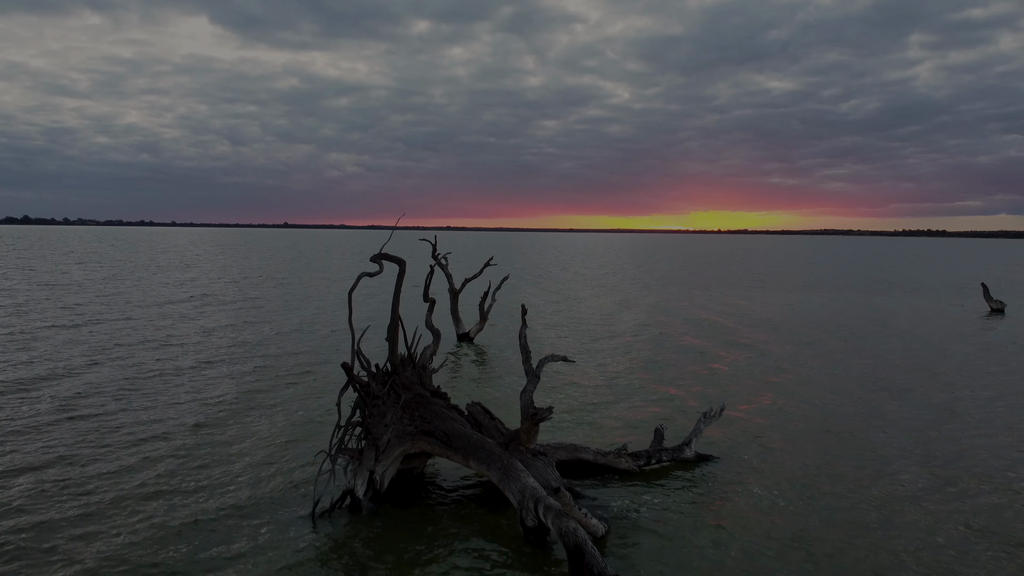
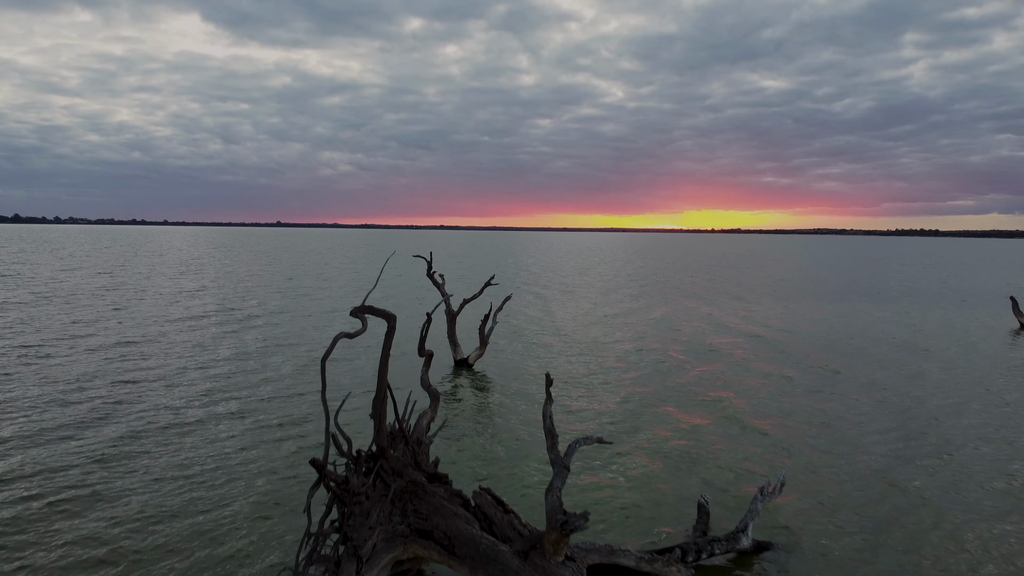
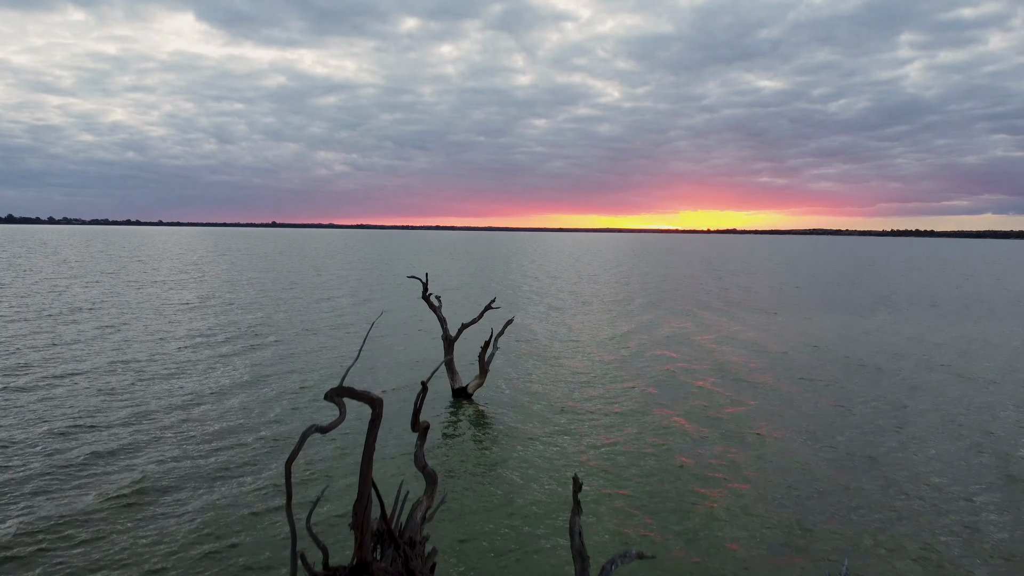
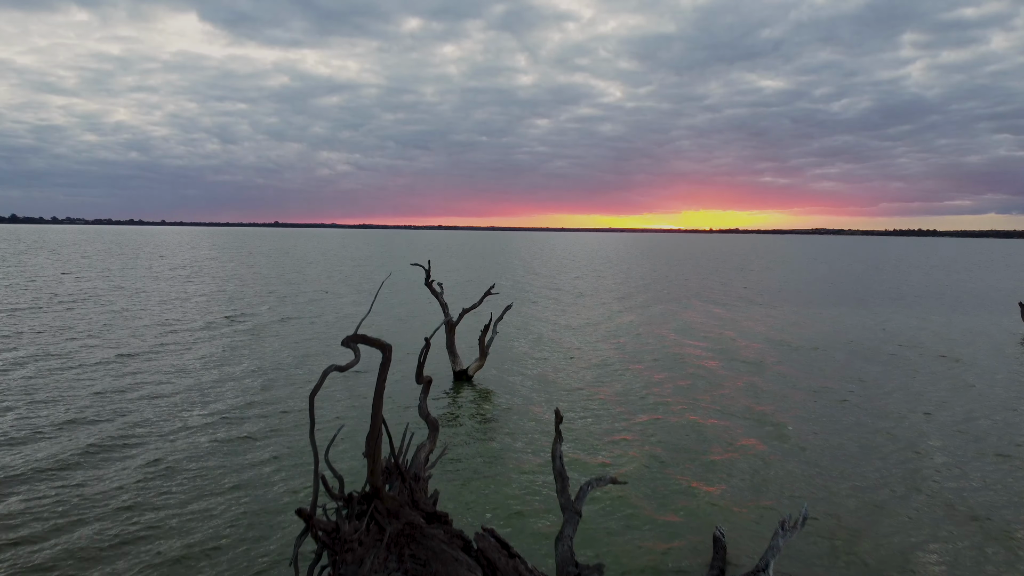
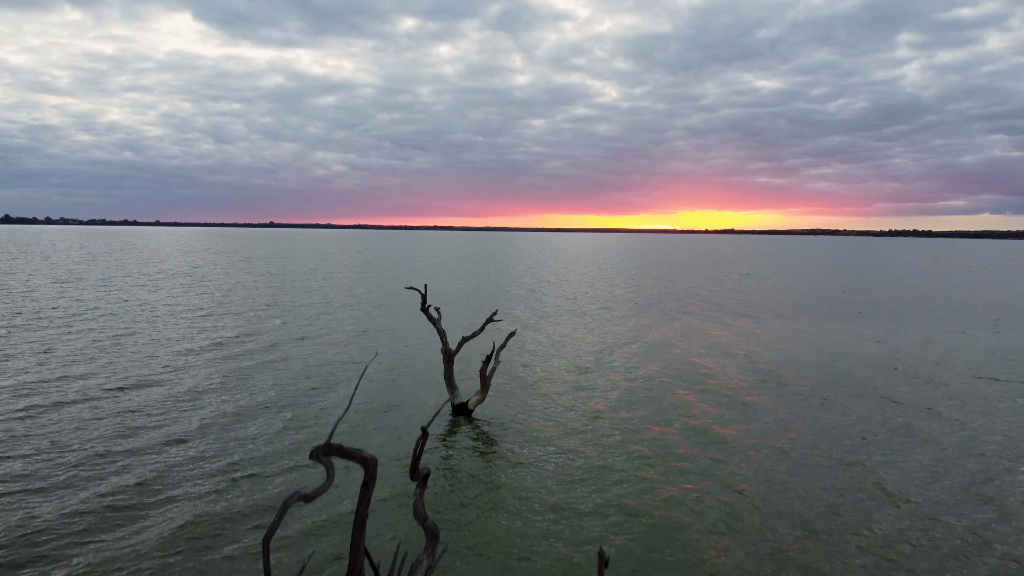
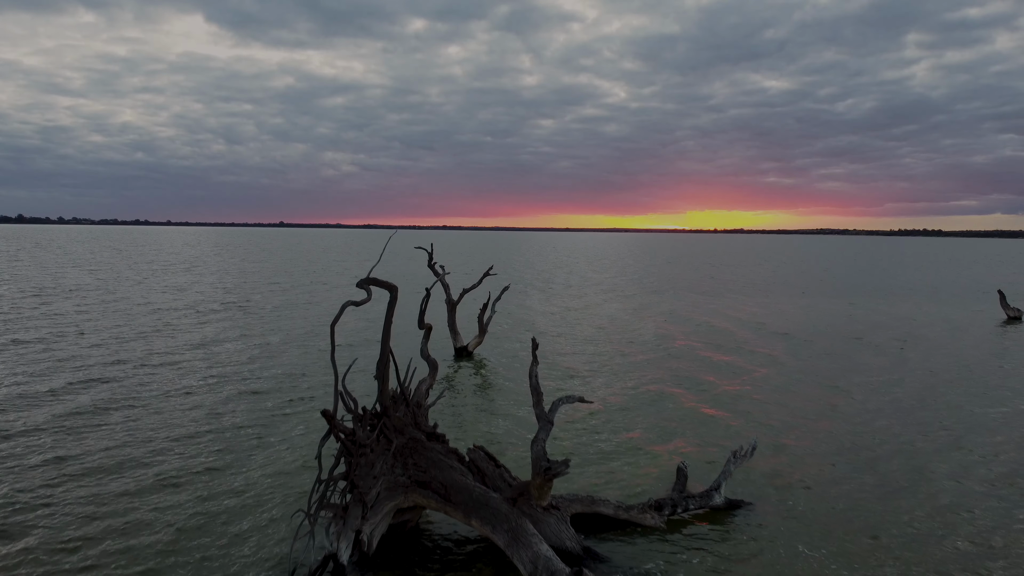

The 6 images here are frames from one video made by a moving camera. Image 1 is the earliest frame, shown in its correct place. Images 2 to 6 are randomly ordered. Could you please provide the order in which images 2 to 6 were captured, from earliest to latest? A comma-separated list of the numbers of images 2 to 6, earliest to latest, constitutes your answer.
6, 2, 4, 3, 5
